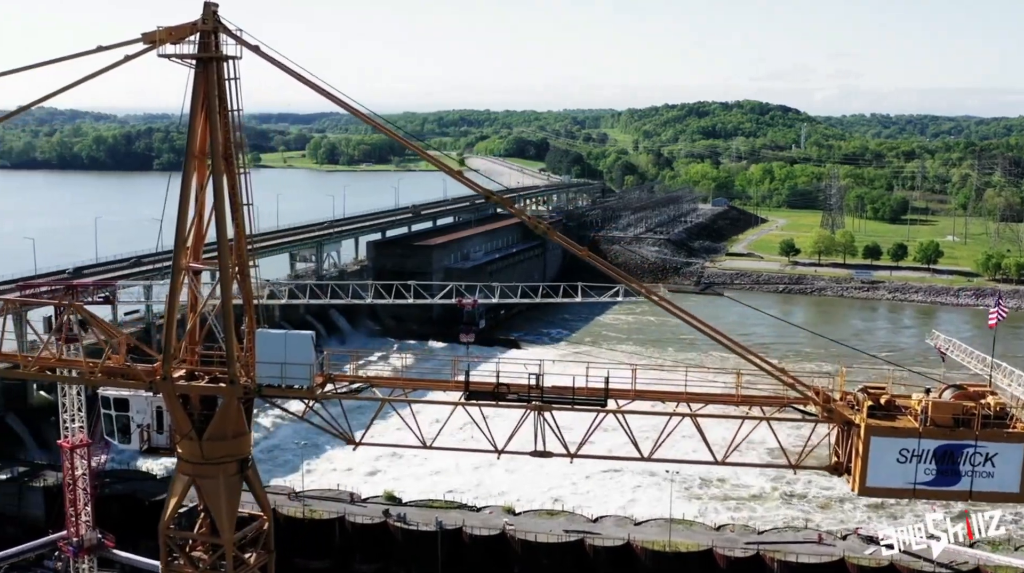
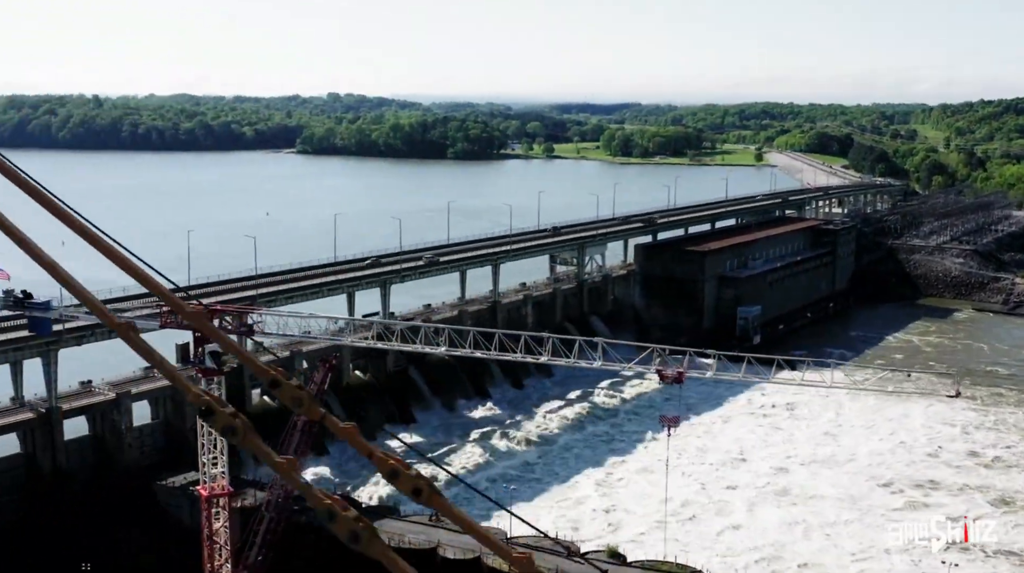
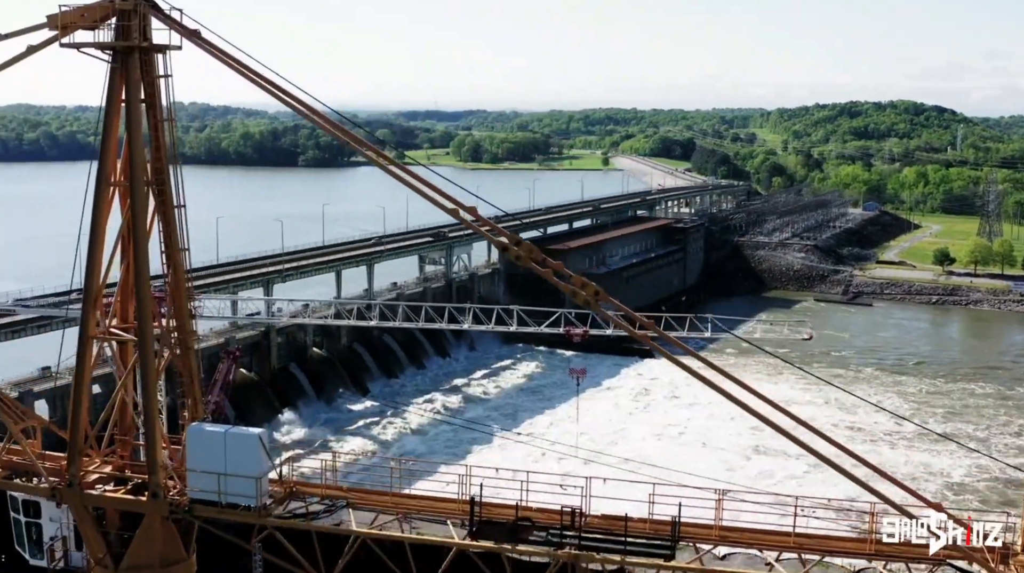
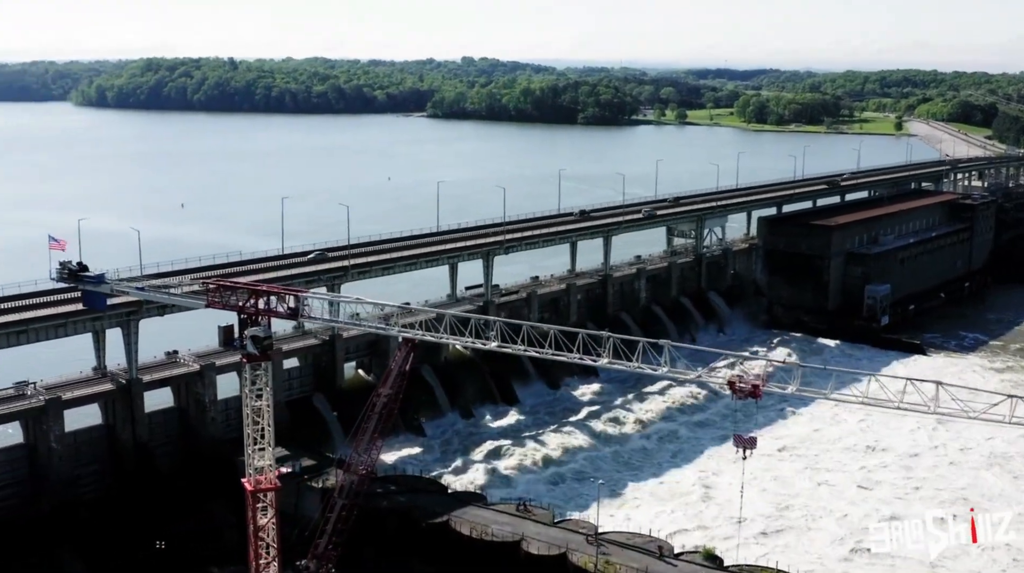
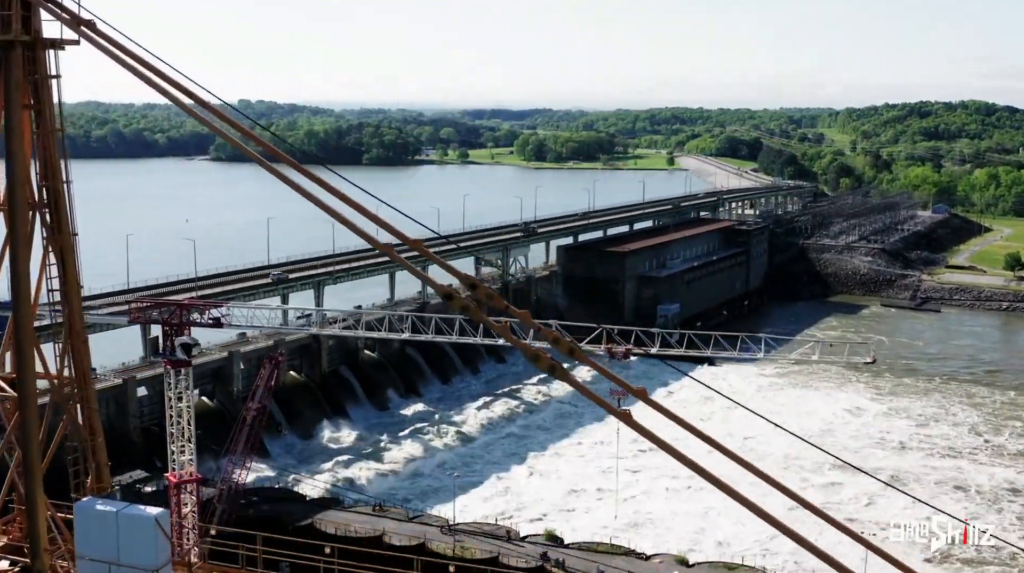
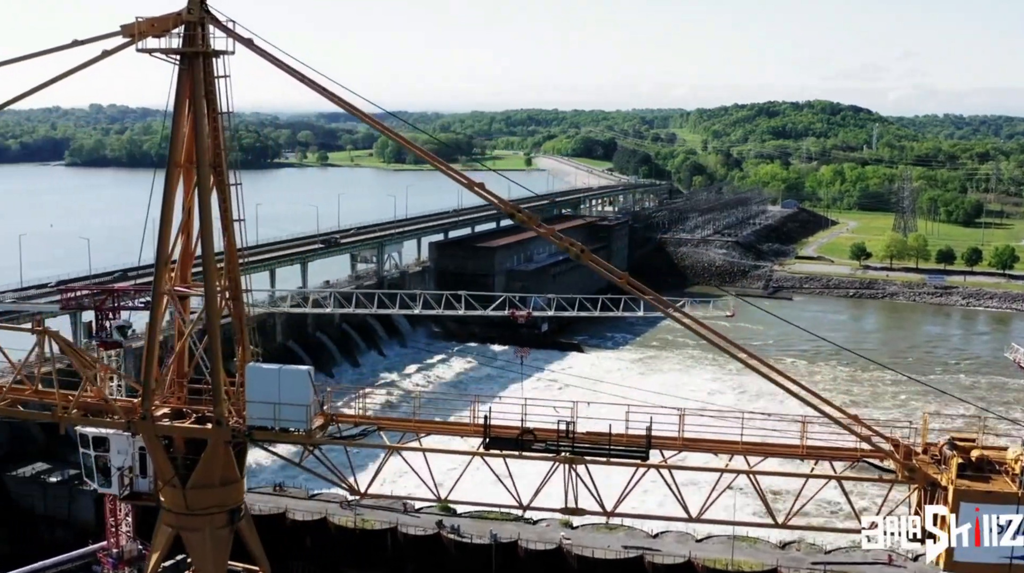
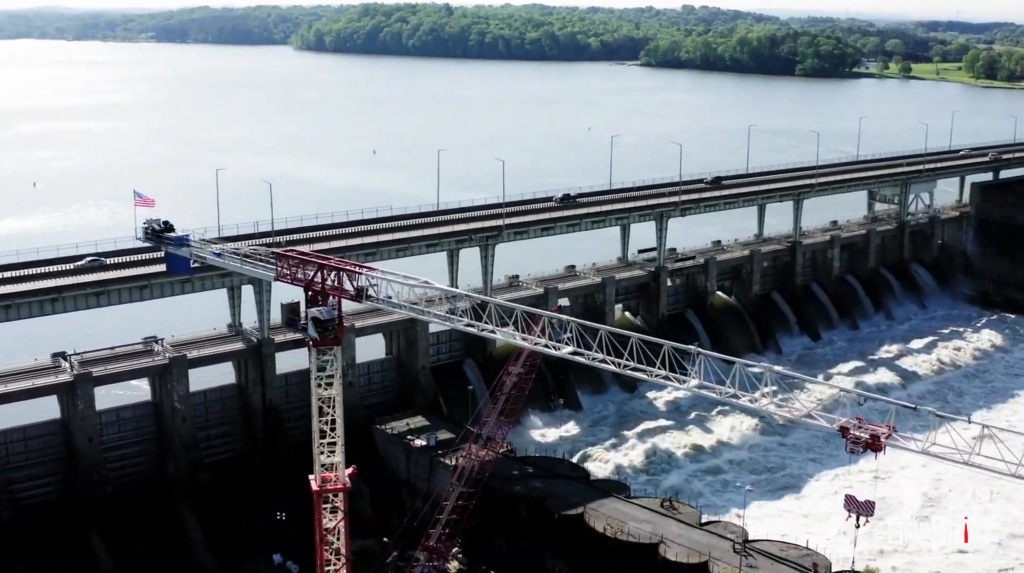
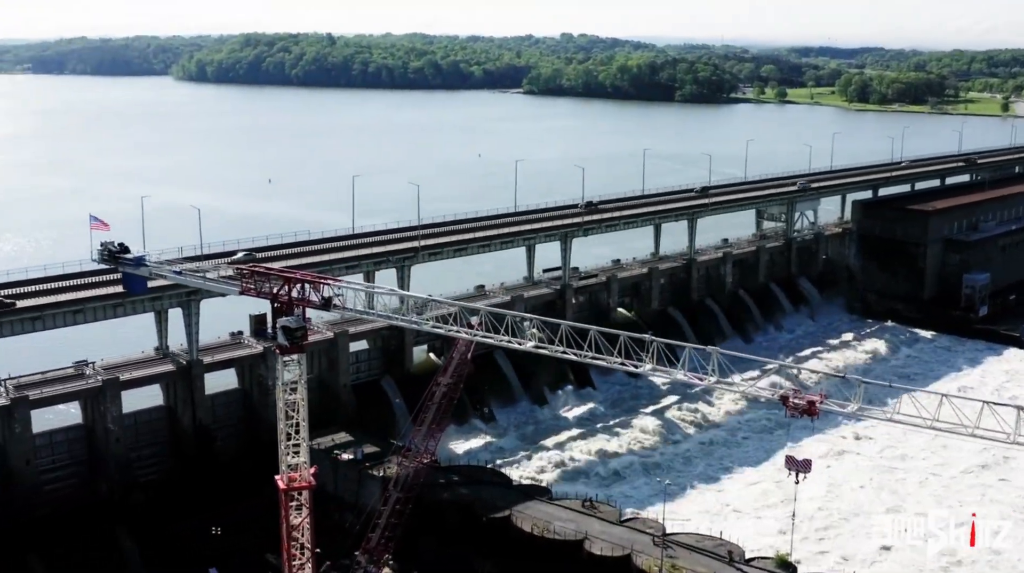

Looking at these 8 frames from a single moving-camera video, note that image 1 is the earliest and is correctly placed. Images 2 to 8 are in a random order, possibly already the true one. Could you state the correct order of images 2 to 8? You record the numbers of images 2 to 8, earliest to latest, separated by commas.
6, 3, 5, 2, 4, 8, 7
